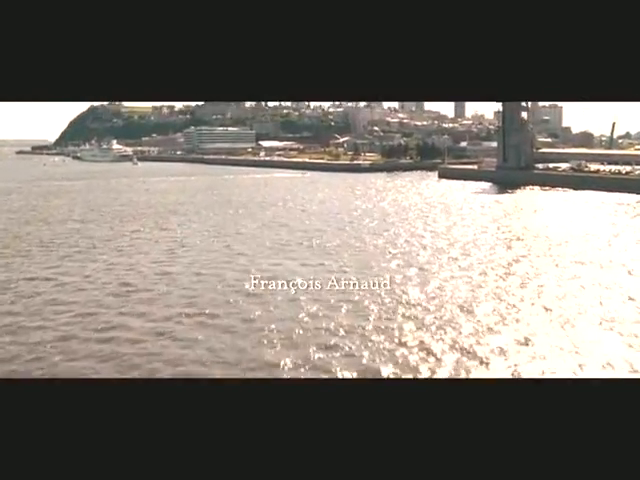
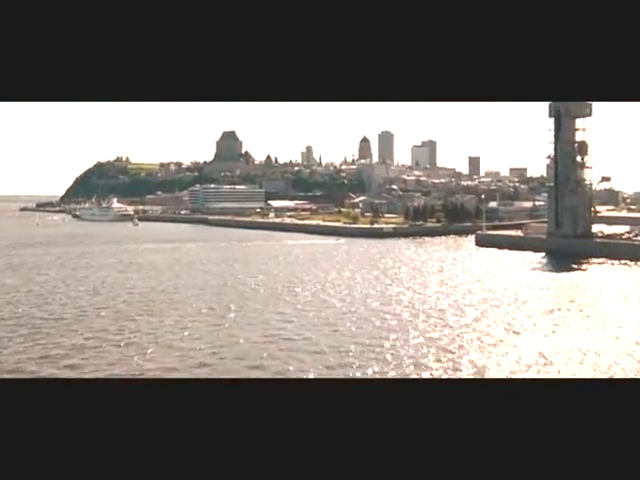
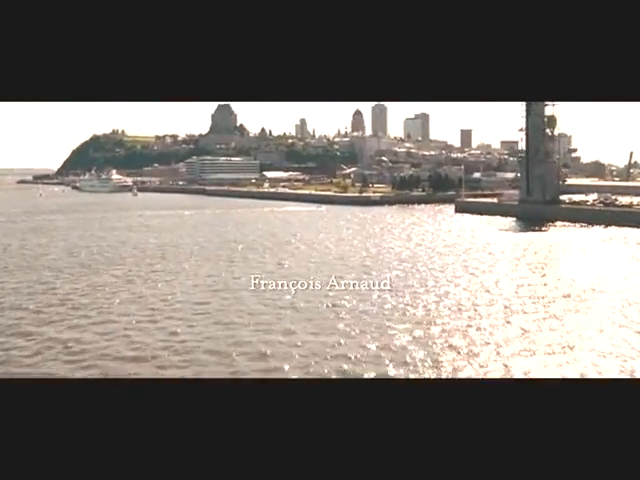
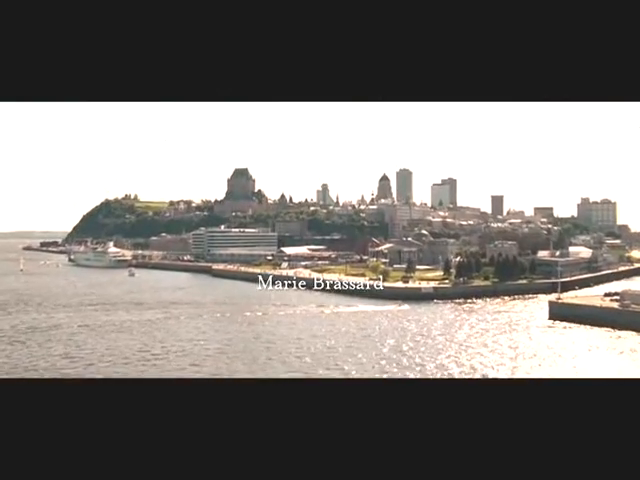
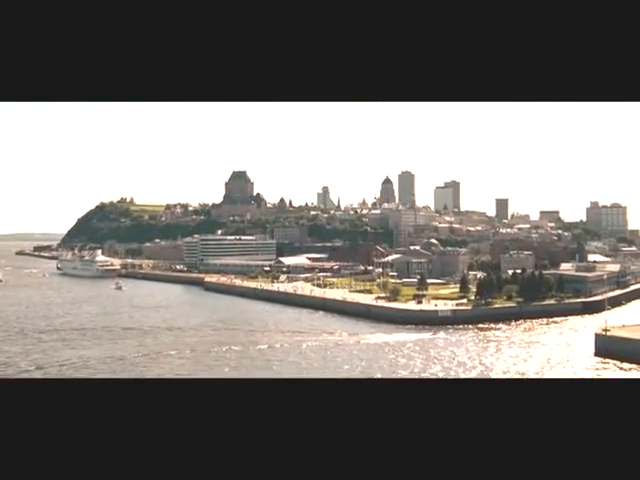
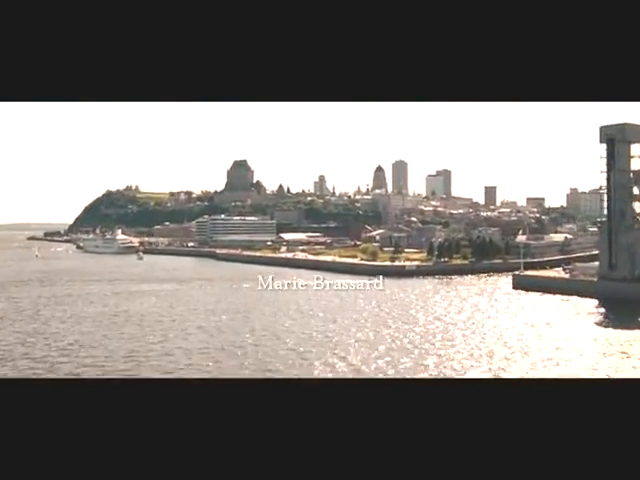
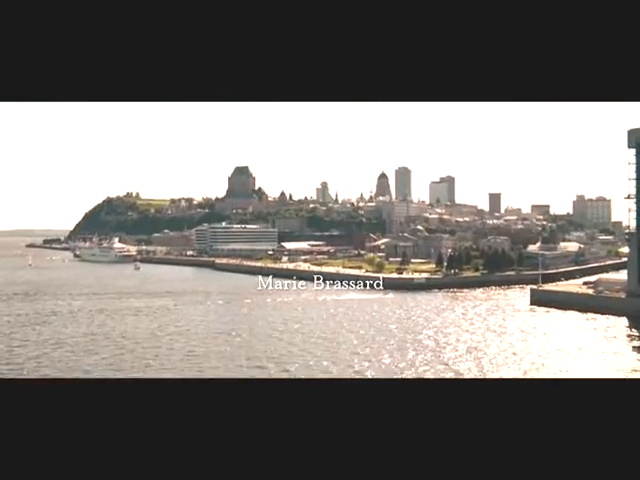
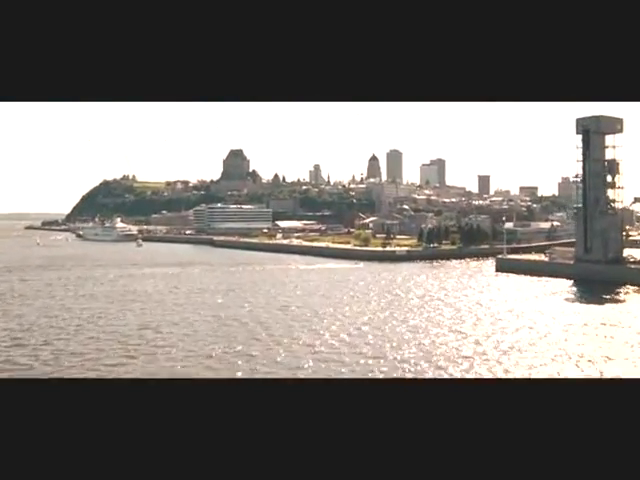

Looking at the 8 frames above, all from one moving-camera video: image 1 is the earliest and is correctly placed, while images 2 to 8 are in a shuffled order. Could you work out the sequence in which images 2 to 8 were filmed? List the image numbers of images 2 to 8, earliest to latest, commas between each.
3, 2, 8, 6, 7, 4, 5
